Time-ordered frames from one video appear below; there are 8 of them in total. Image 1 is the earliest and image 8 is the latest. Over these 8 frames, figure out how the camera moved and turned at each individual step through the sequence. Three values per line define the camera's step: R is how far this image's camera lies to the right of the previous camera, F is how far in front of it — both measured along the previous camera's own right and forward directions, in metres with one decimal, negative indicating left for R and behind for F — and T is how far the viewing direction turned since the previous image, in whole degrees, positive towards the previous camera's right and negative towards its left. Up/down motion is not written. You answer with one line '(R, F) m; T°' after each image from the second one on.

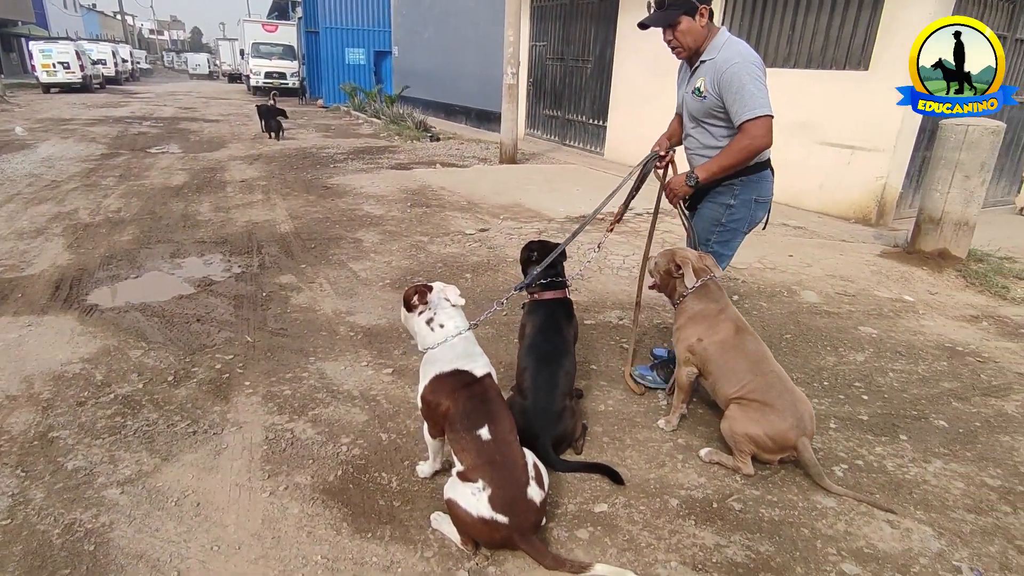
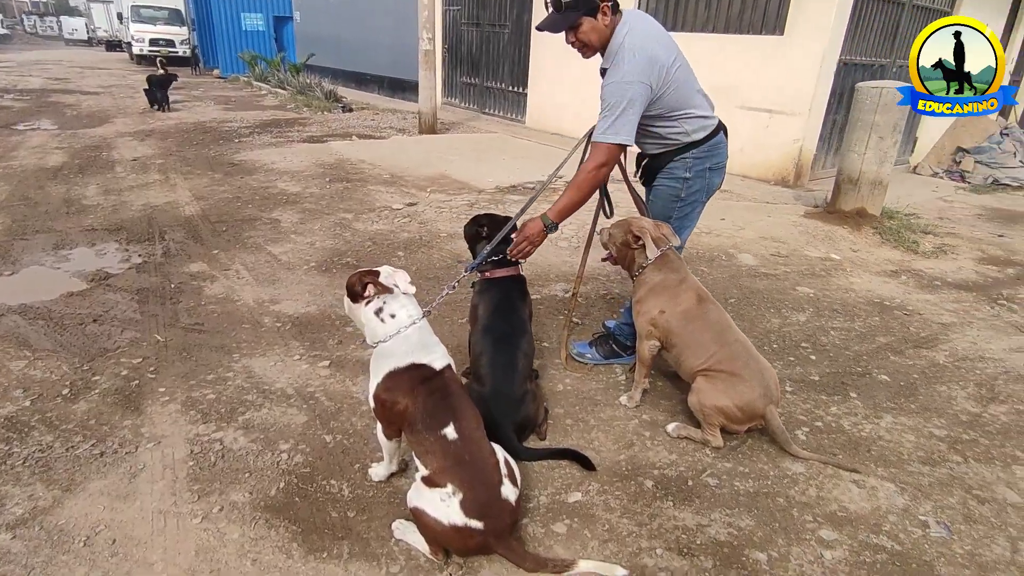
(-0.1, +0.3) m; +8°
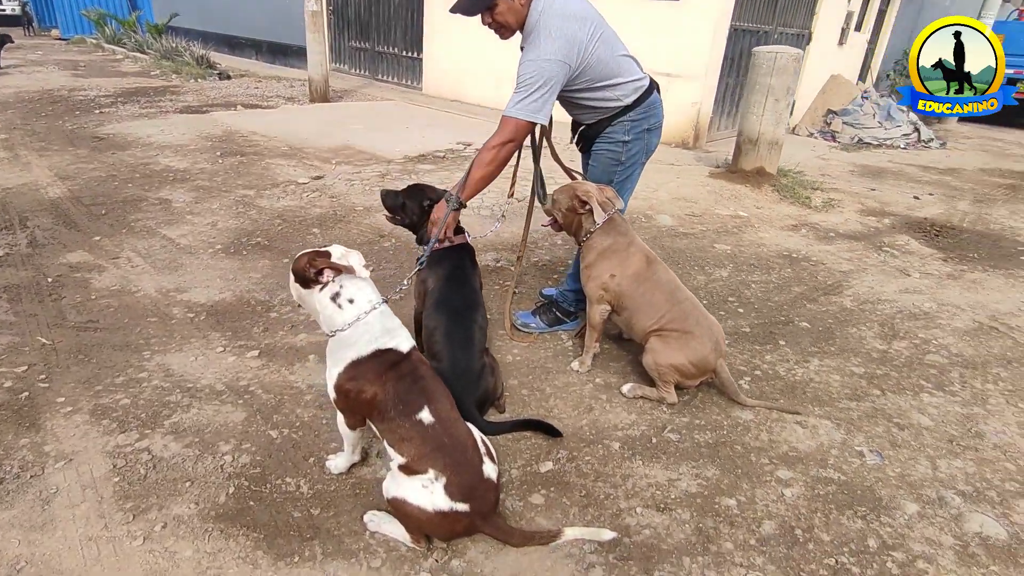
(-0.3, +0.1) m; +10°
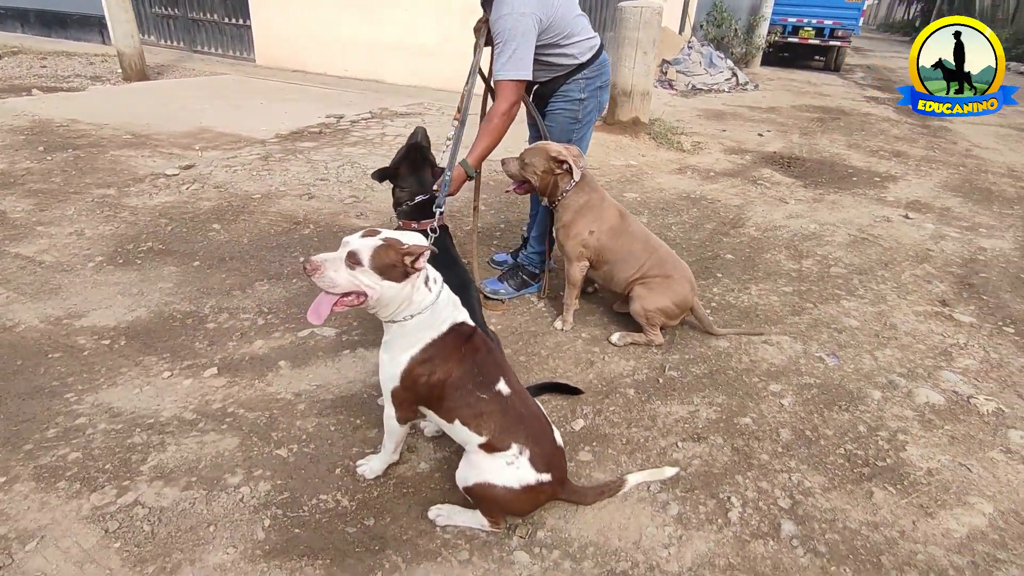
(-0.7, +0.1) m; +15°
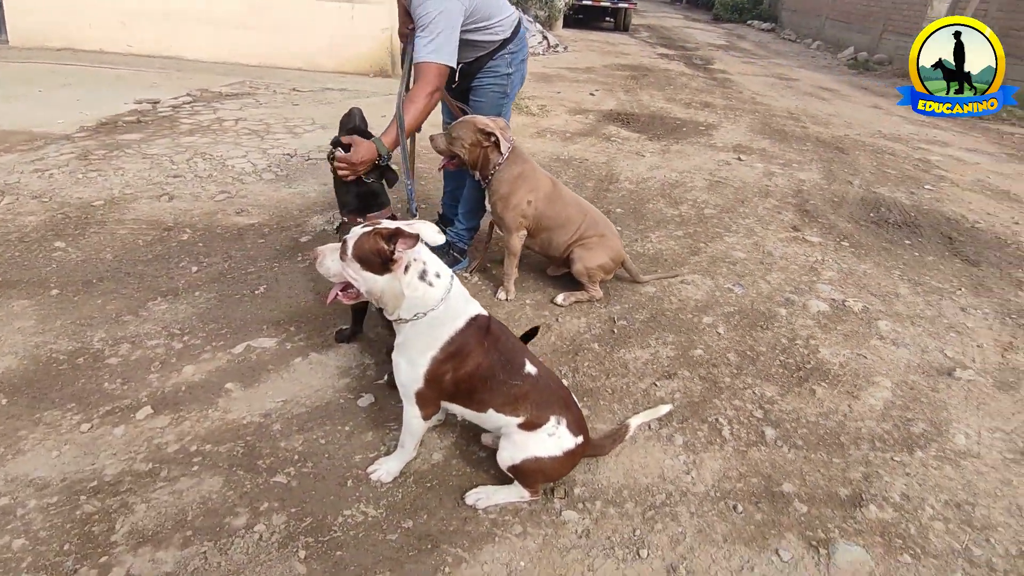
(-0.7, +0.1) m; +17°
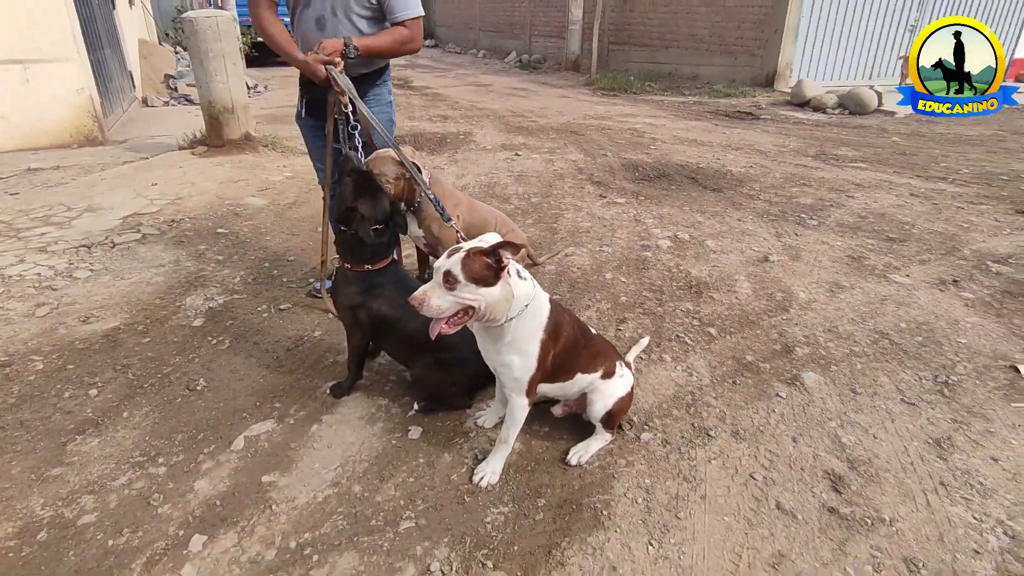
(-1.3, 0.0) m; +27°
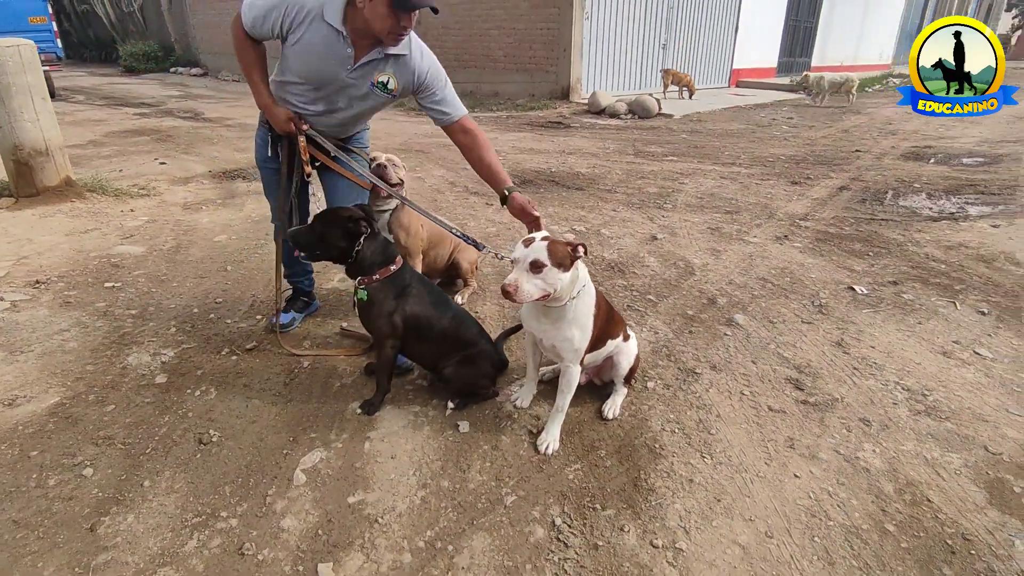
(-1.1, -0.1) m; +19°
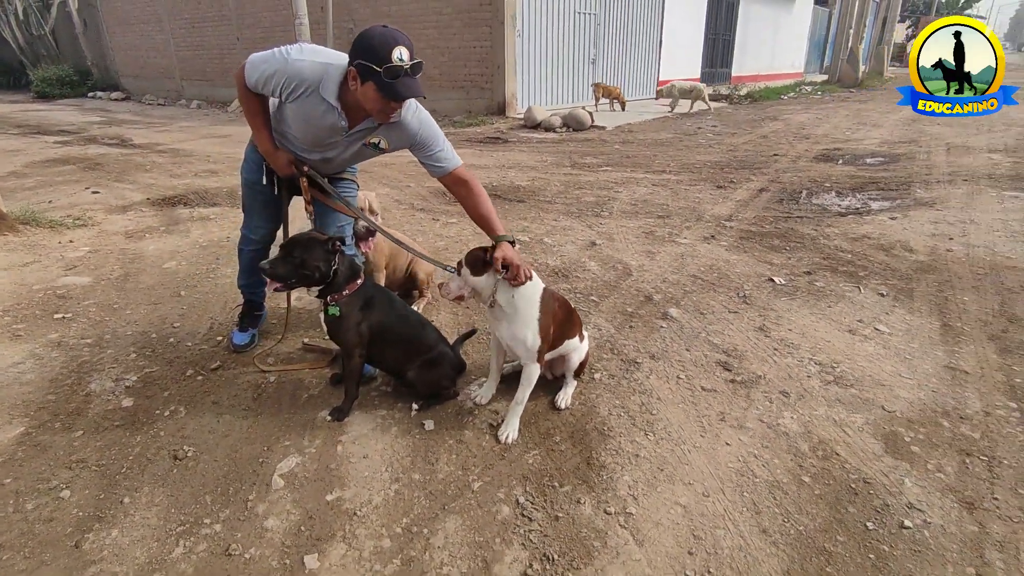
(0.0, -0.3) m; +5°
